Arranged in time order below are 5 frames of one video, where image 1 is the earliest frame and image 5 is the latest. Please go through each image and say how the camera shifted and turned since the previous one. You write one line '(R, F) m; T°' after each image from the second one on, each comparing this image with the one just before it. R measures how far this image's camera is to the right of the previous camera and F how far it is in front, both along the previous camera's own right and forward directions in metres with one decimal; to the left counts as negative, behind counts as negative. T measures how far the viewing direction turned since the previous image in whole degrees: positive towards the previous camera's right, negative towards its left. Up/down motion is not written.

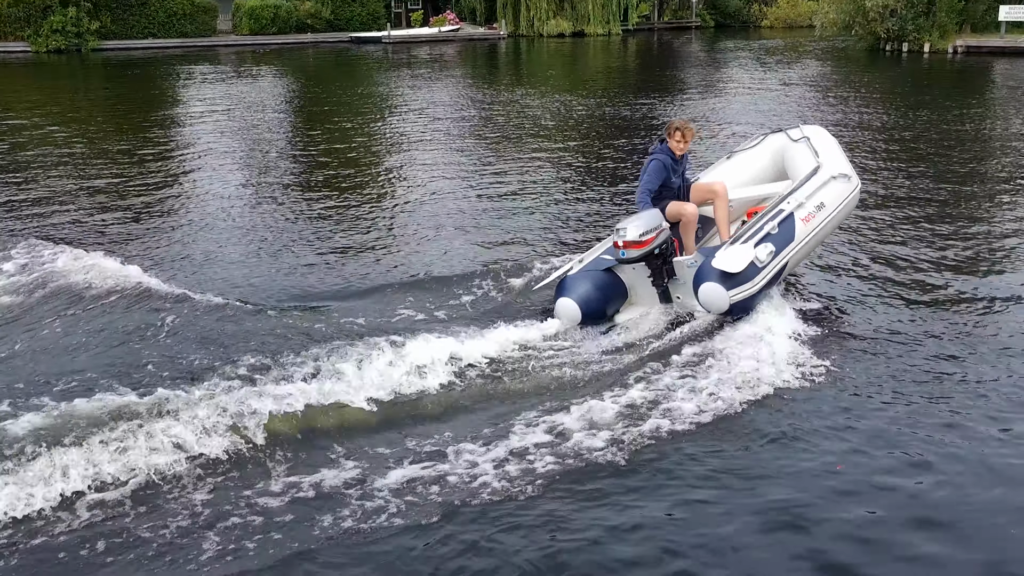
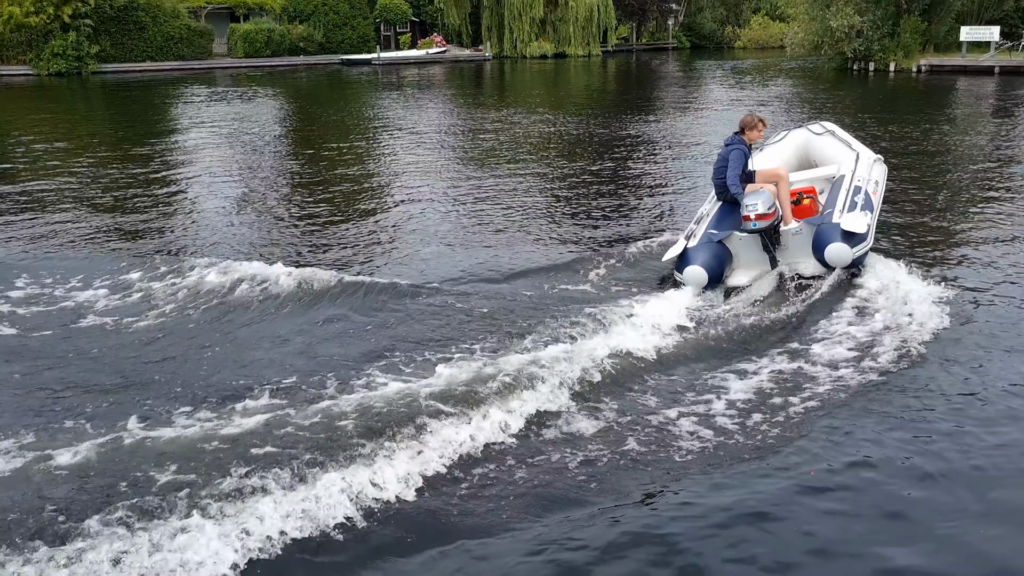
(+0.4, -0.4) m; -1°
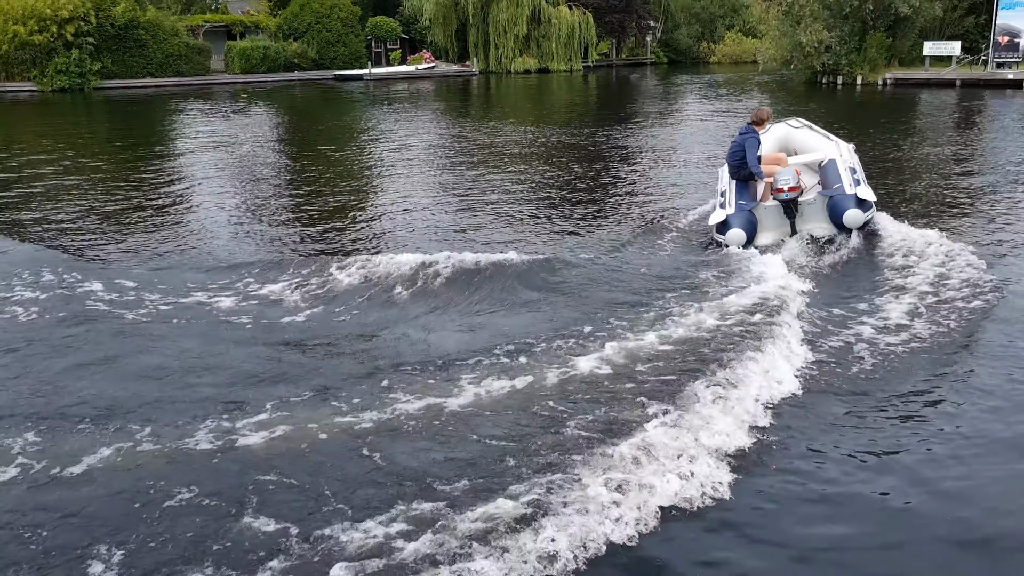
(+0.1, -0.5) m; 0°
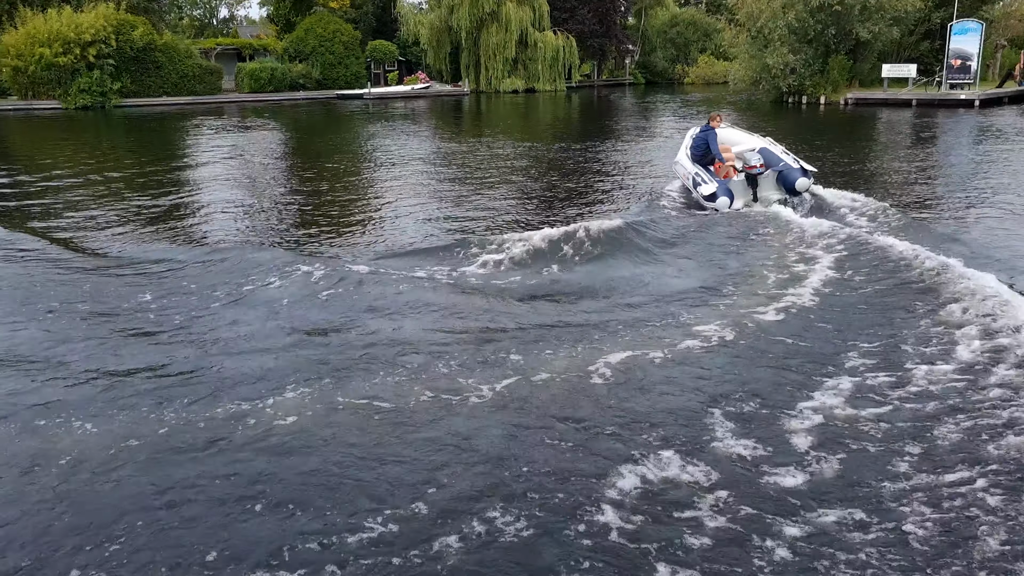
(+0.3, -0.9) m; -1°
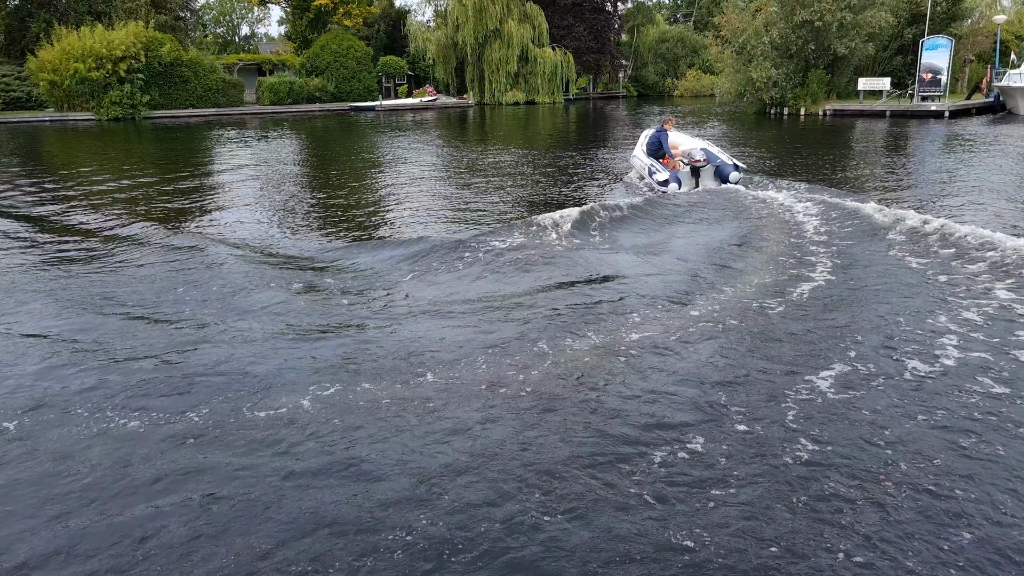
(+0.1, -1.0) m; -1°
